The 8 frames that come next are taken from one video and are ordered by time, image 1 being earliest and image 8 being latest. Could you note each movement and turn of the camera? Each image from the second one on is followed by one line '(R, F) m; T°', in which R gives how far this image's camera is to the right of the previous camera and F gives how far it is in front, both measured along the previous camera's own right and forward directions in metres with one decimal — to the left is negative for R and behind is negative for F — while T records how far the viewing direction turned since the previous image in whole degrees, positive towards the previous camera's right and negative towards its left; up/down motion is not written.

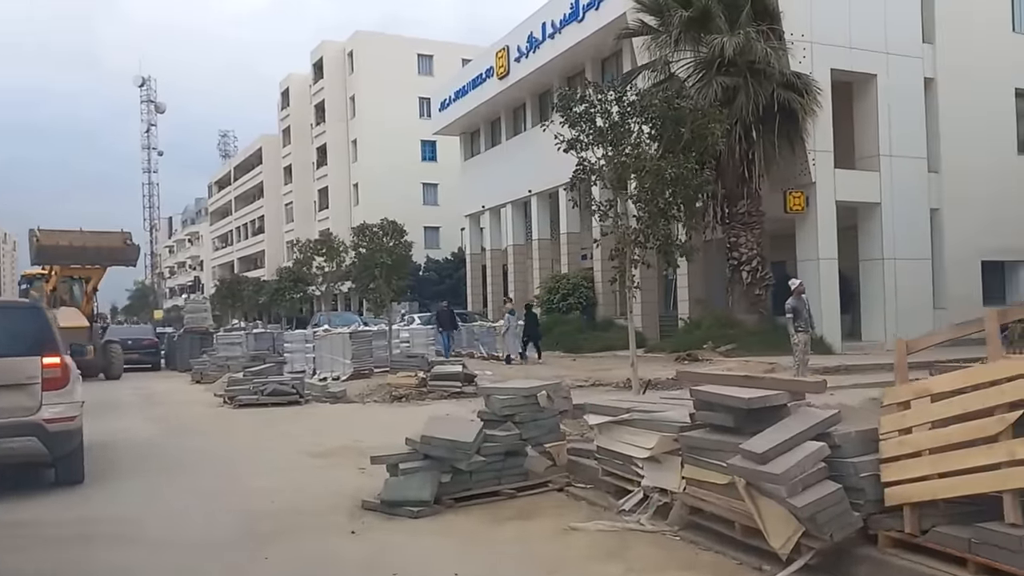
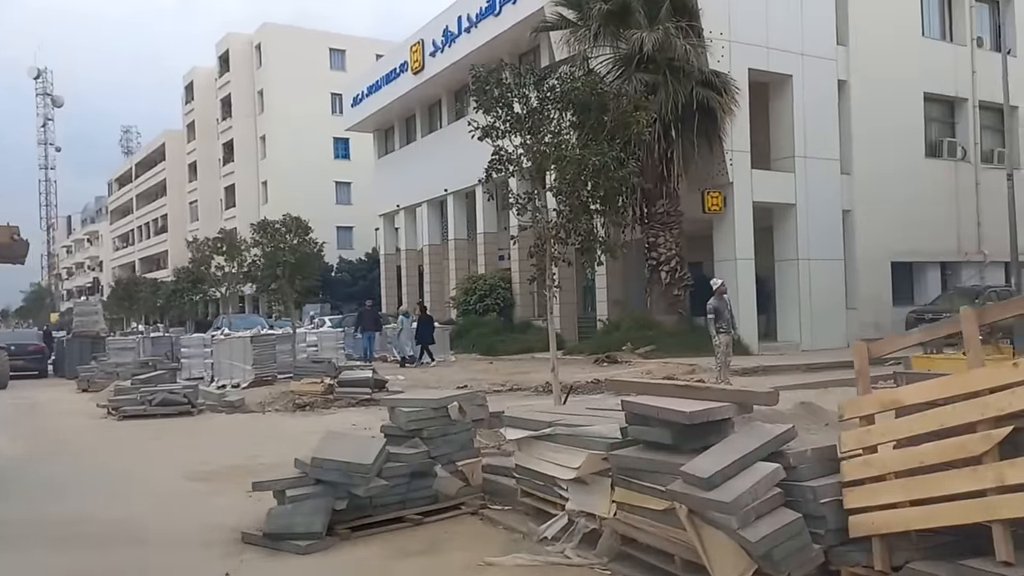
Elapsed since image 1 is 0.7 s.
(+0.1, +0.9) m; +5°
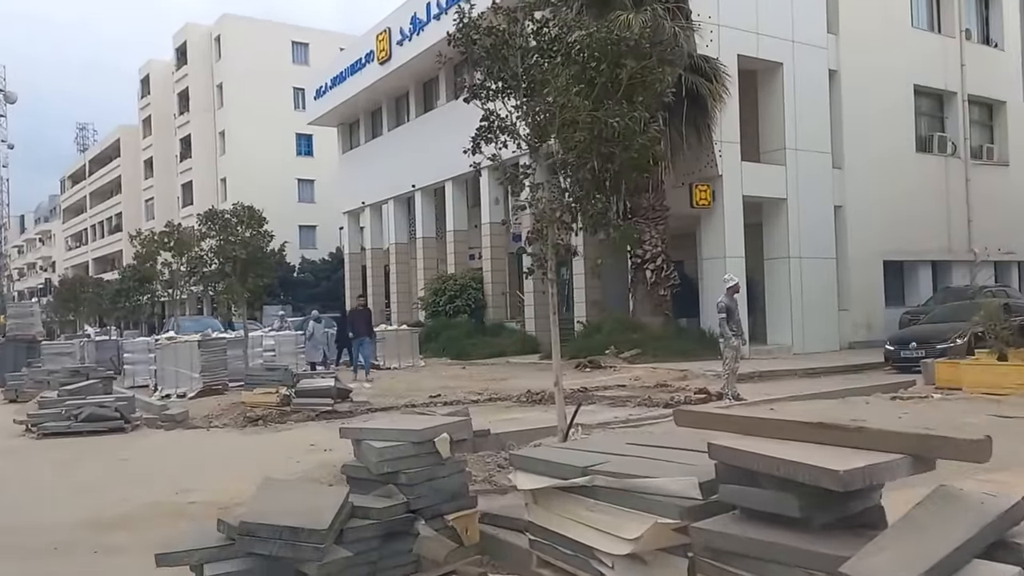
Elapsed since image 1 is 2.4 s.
(-0.2, +1.8) m; +2°
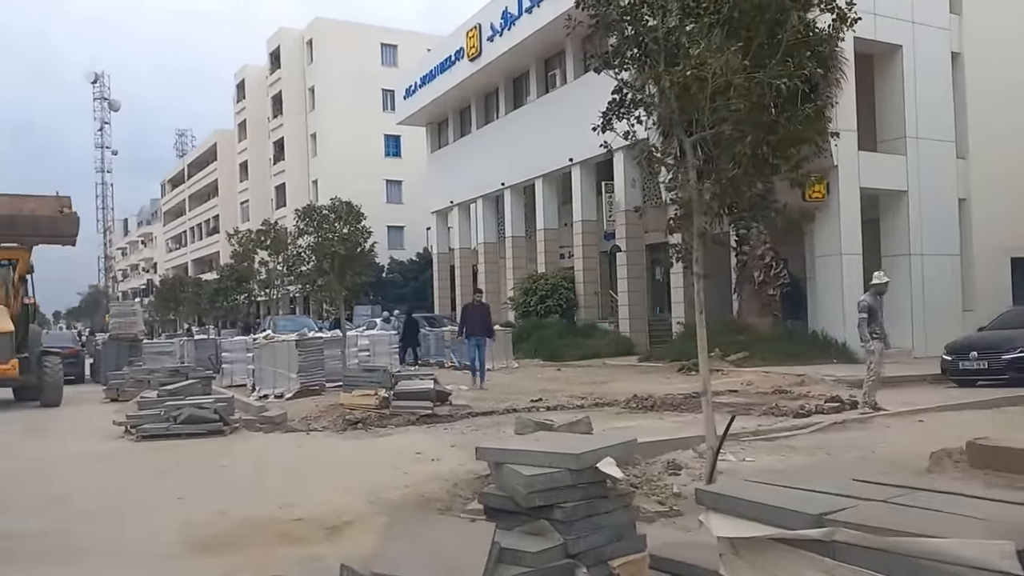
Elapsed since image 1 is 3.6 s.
(-0.4, +0.8) m; -6°
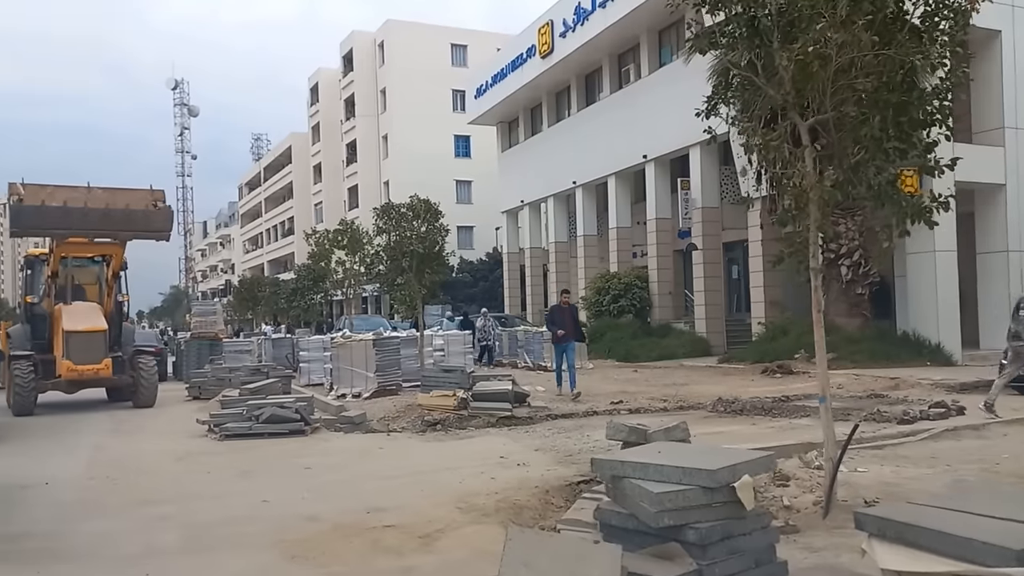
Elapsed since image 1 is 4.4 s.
(-0.2, +0.3) m; -4°
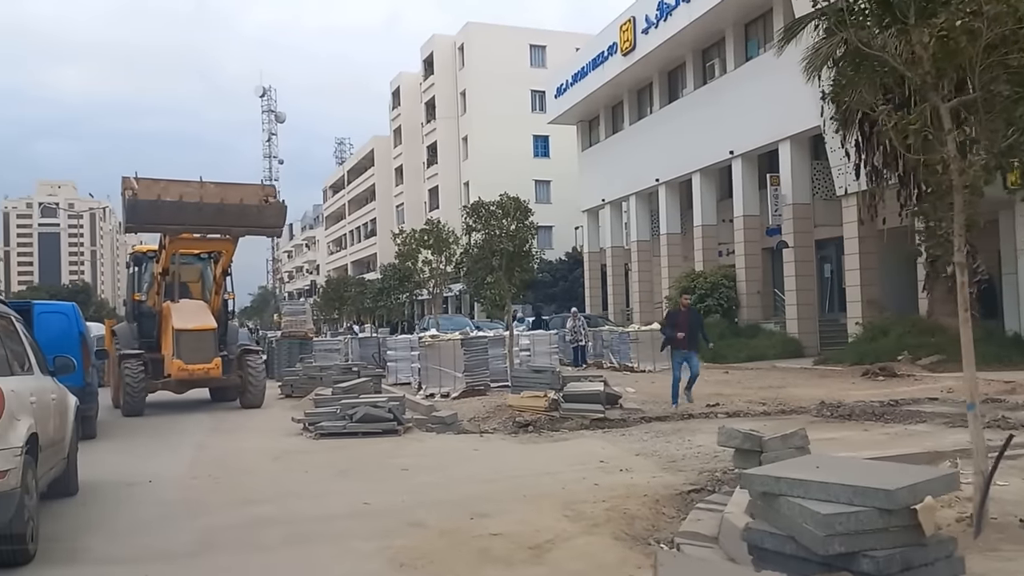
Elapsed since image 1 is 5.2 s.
(-0.2, +0.3) m; -5°
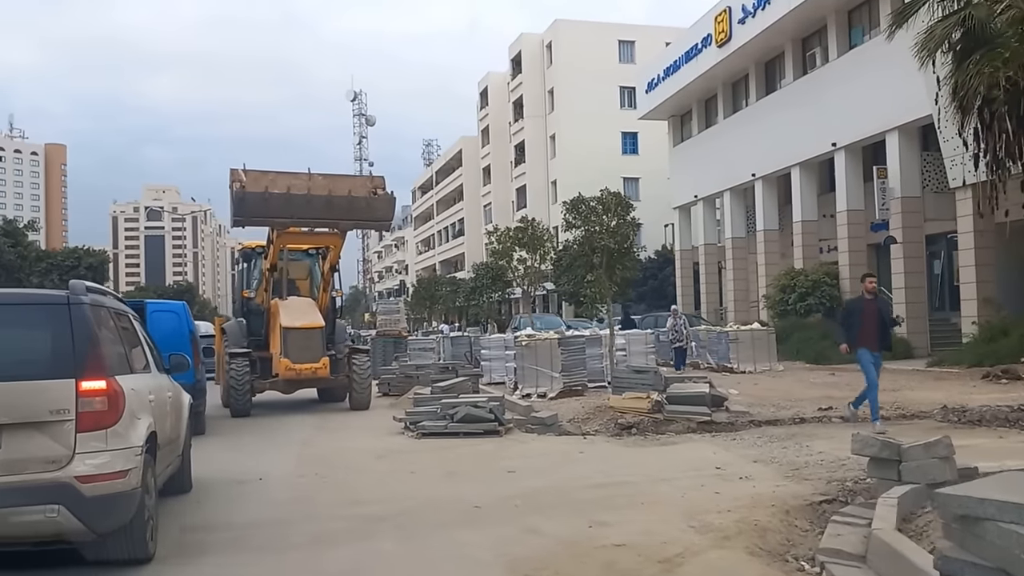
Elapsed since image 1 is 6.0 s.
(-0.2, +0.3) m; -6°
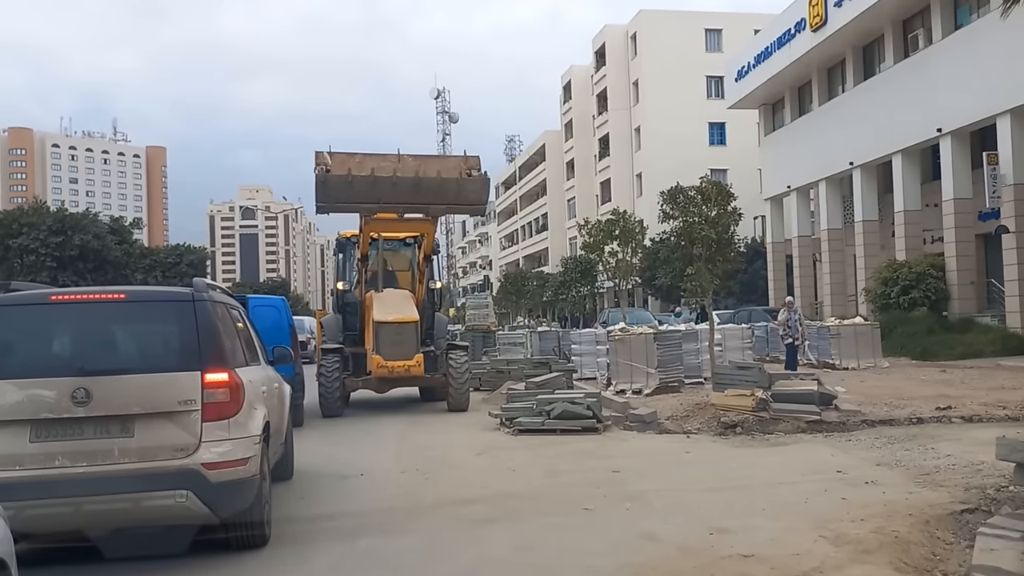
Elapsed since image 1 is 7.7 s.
(-0.2, +0.3) m; -5°
